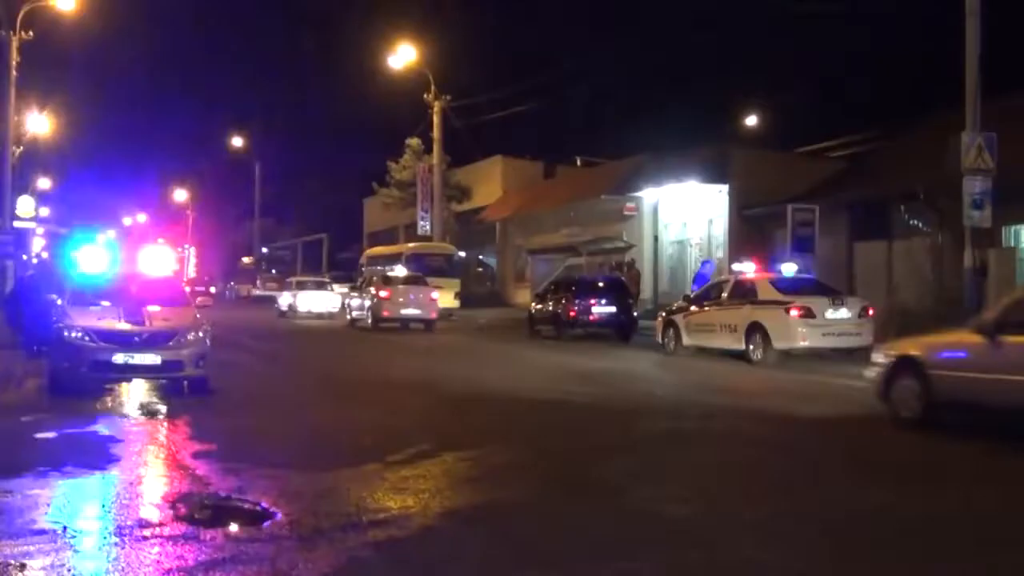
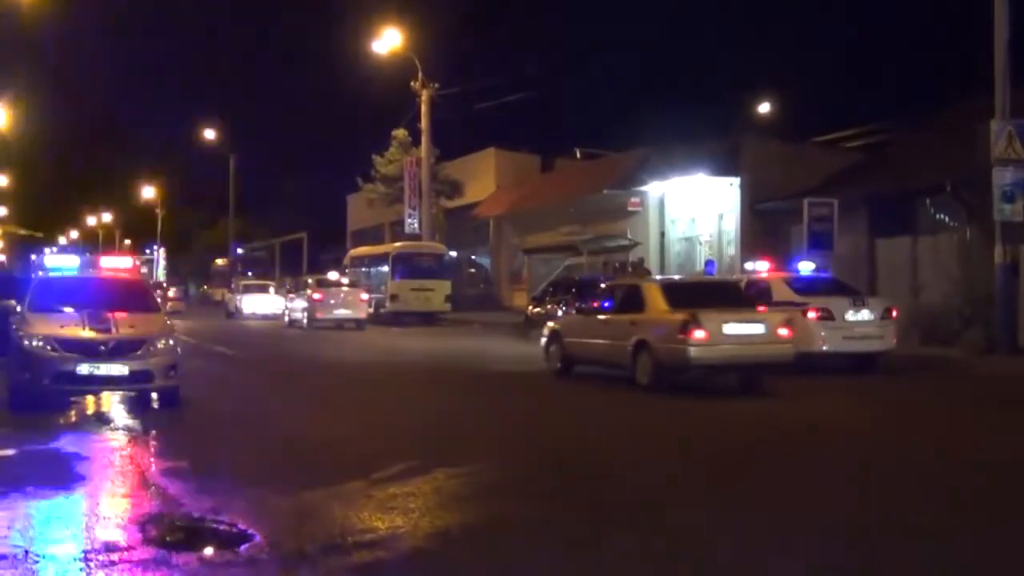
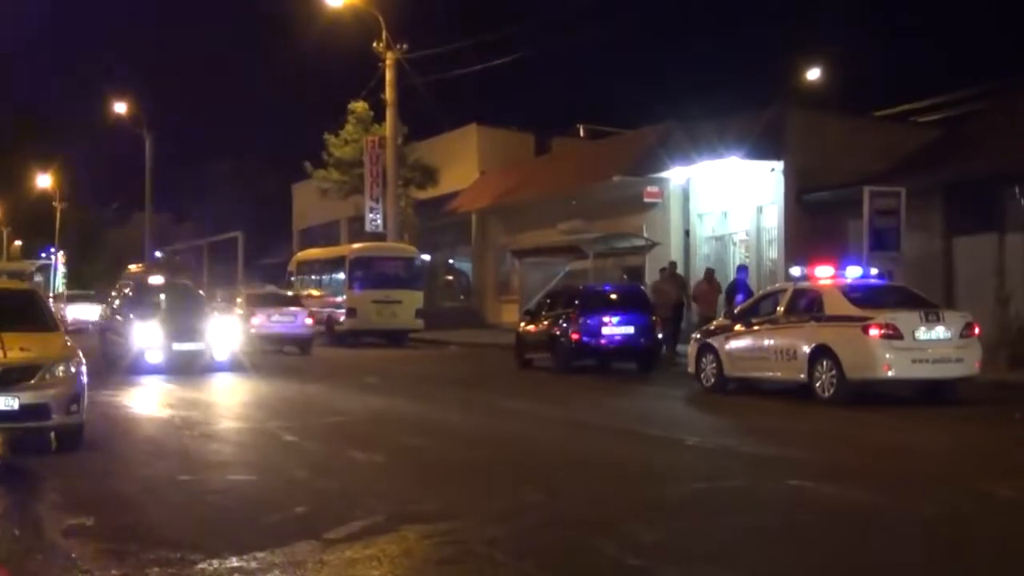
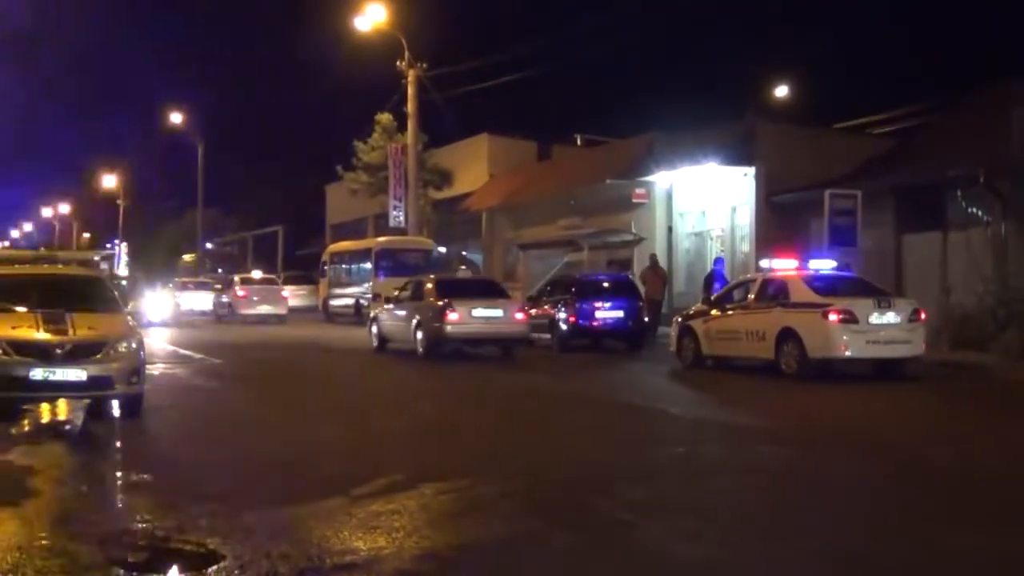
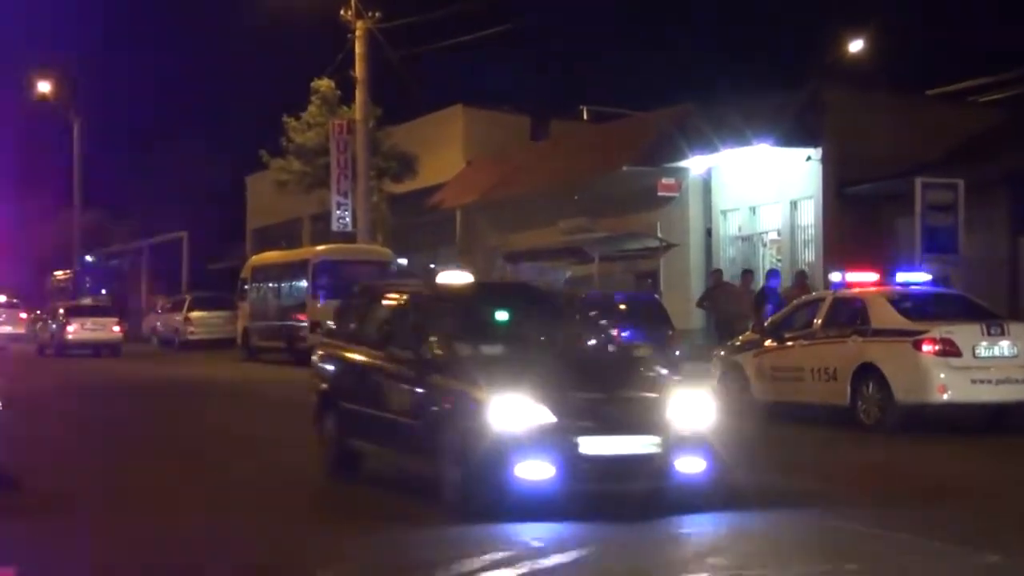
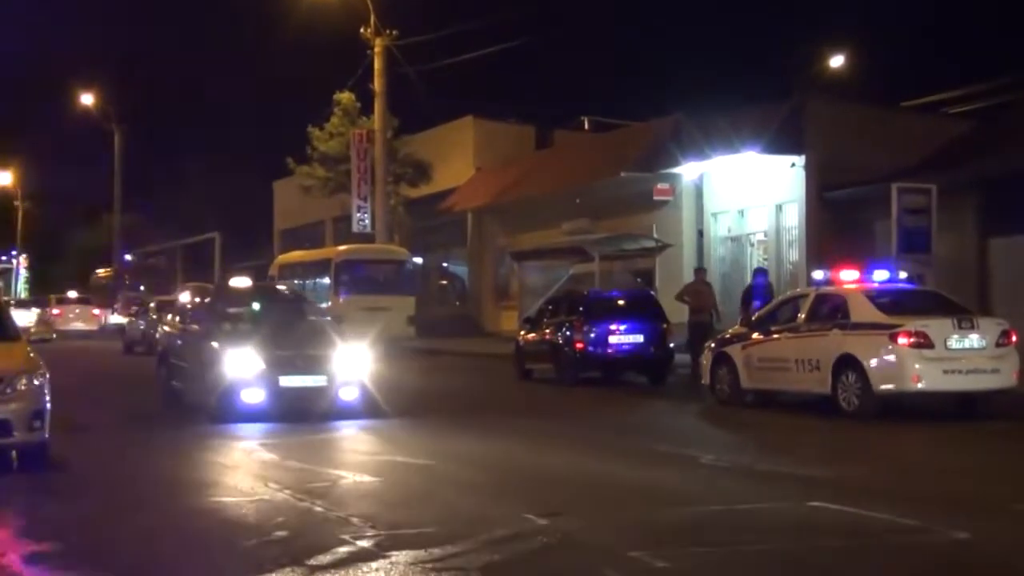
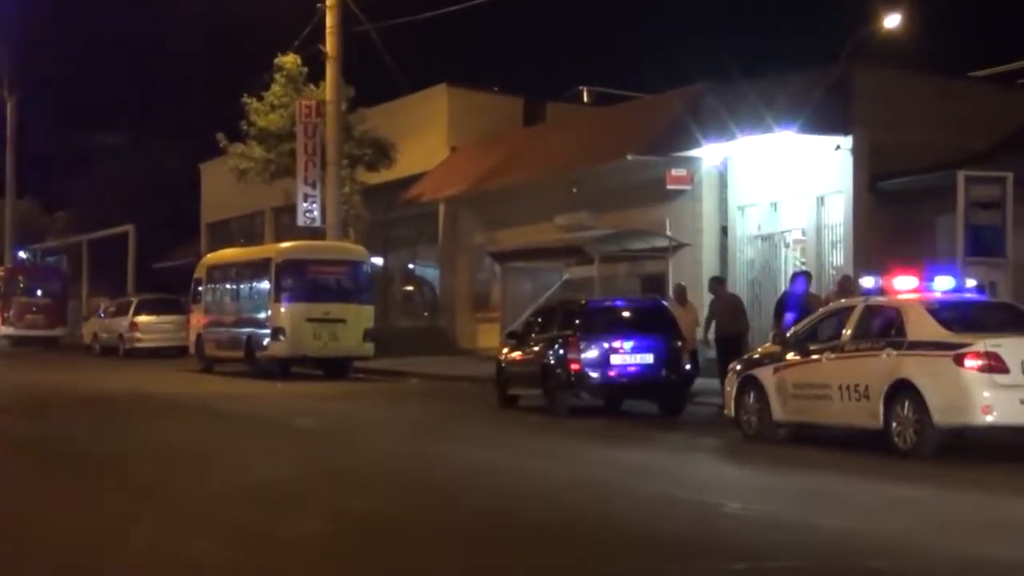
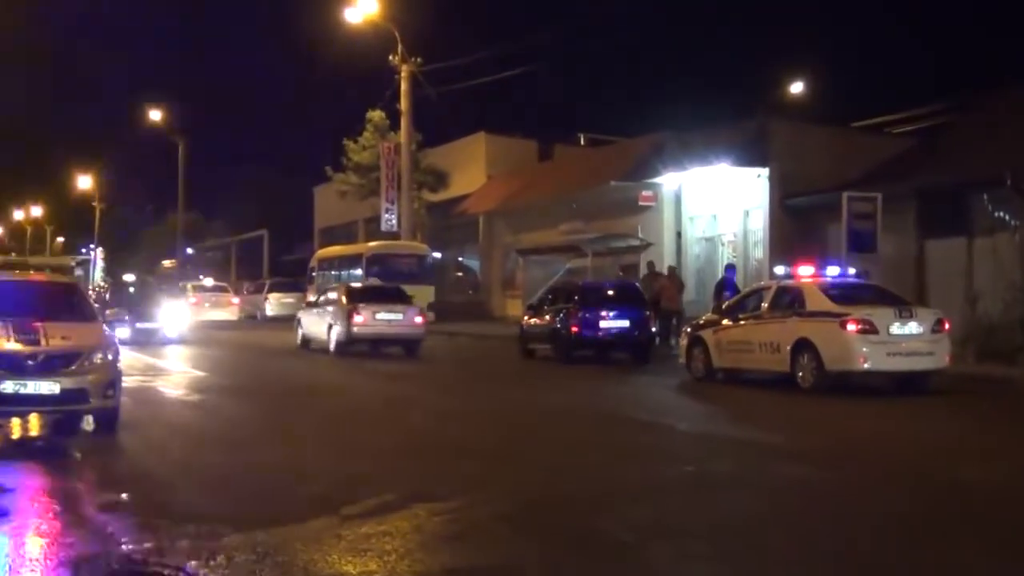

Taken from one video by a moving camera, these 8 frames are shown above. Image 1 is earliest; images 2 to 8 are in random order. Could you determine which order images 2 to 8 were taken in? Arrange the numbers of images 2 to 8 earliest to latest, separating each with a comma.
2, 4, 8, 3, 6, 5, 7
